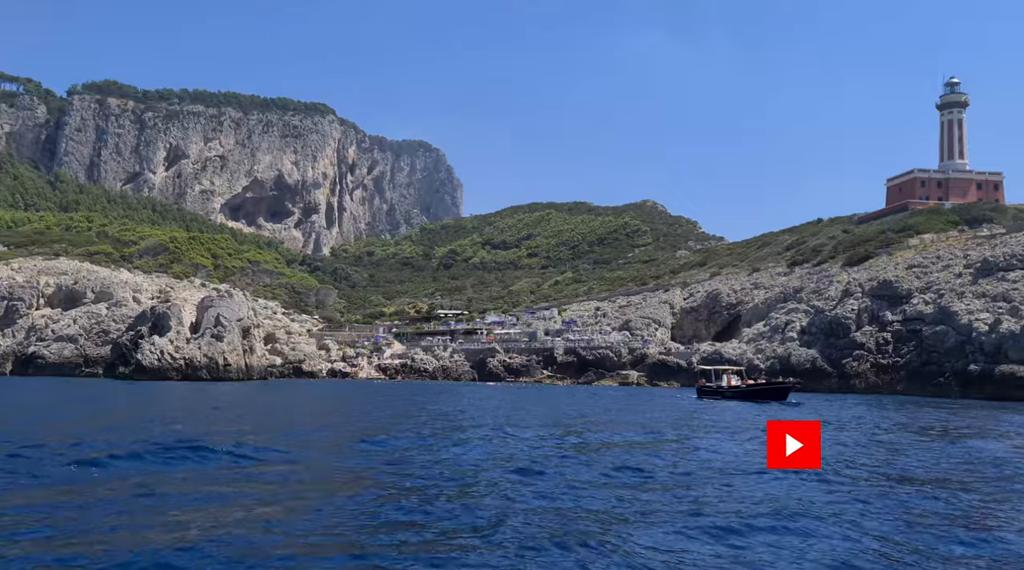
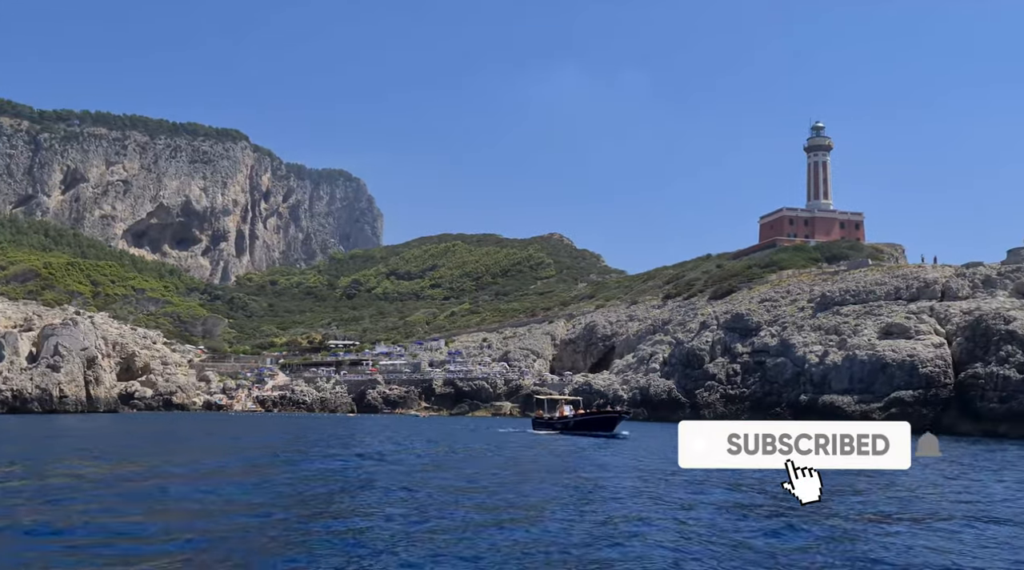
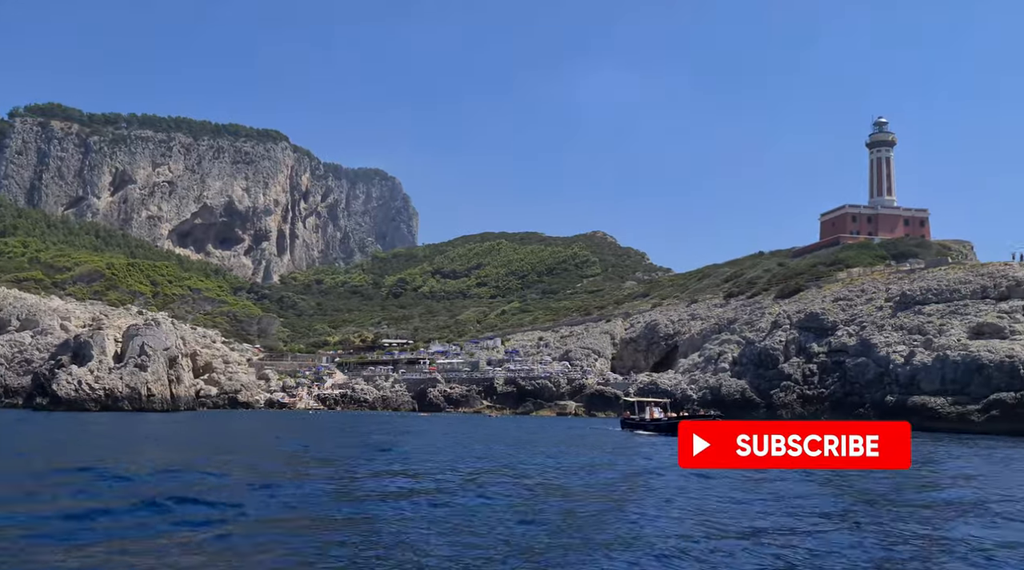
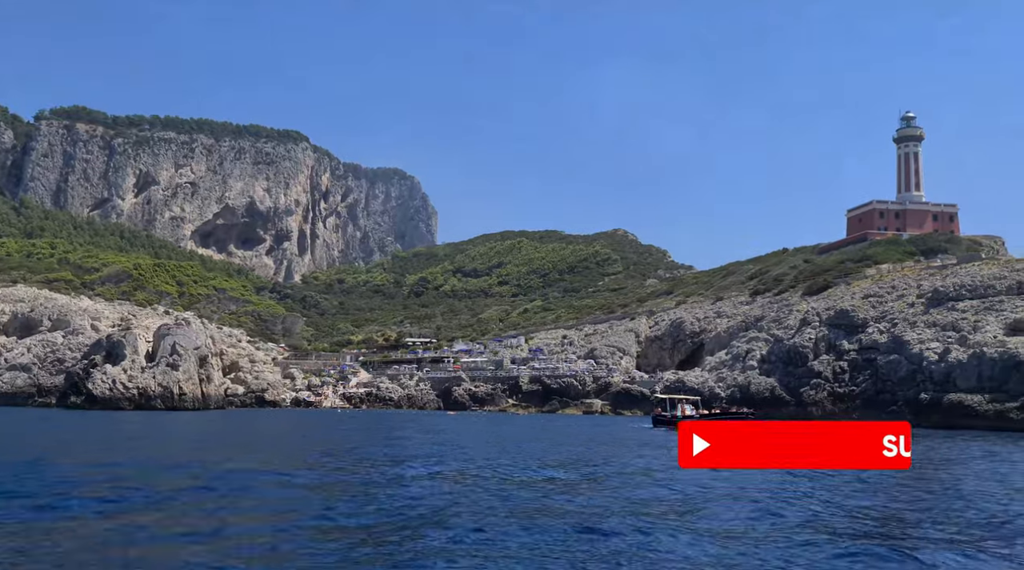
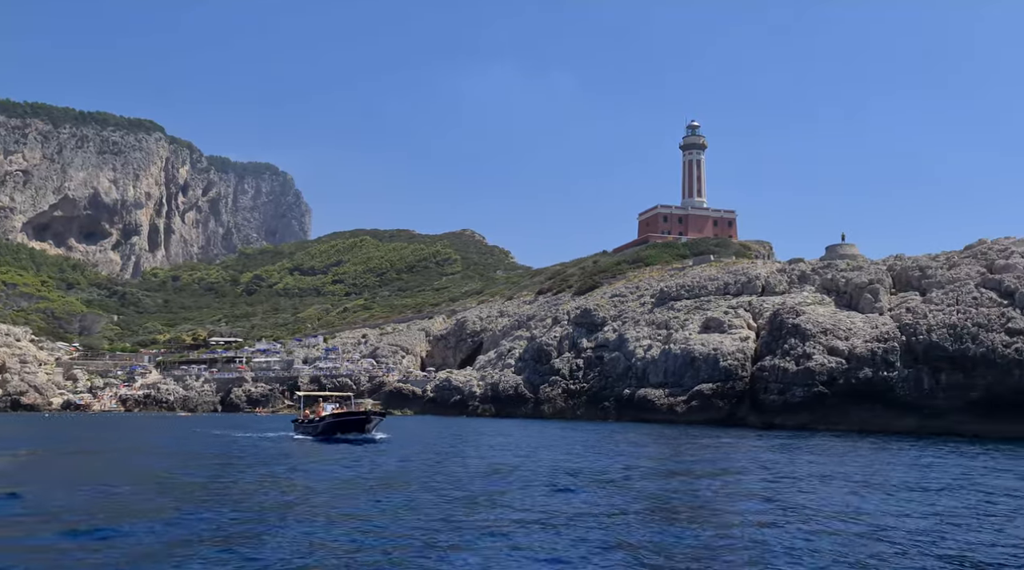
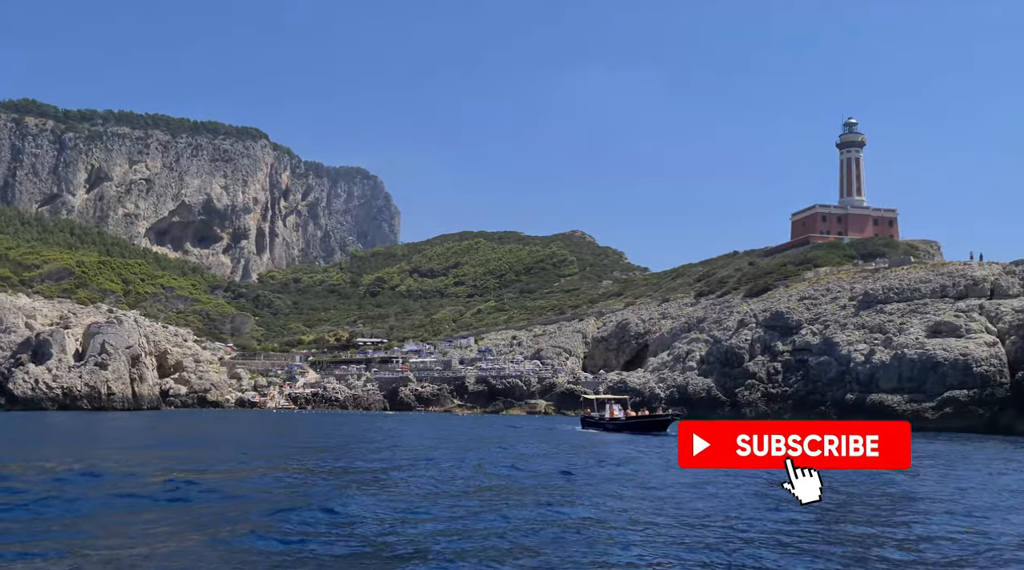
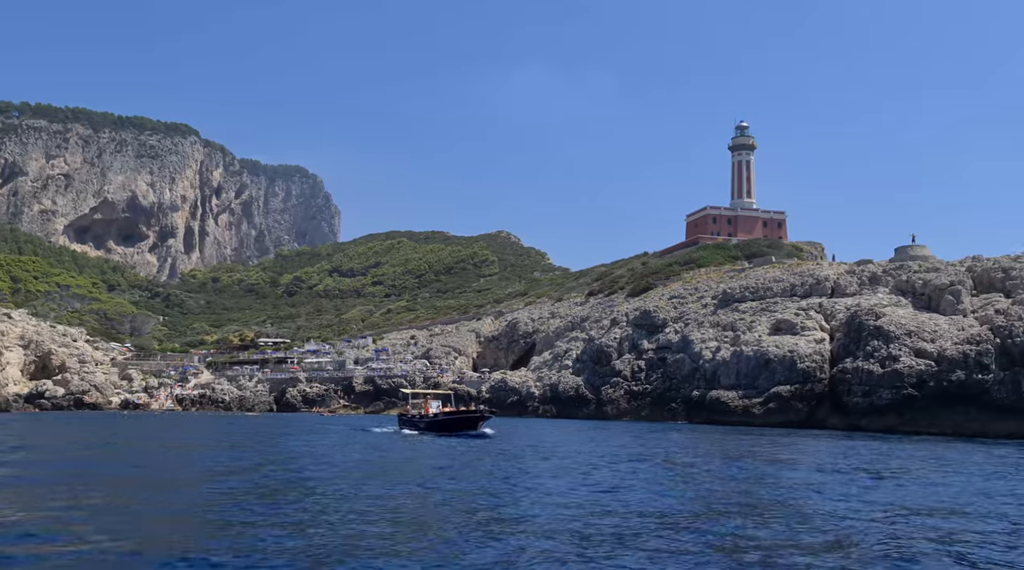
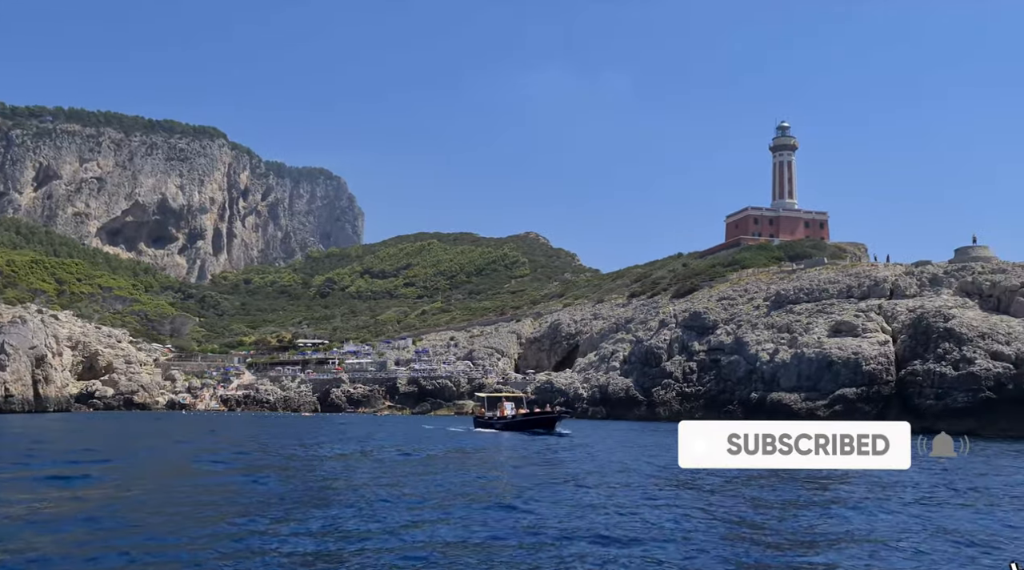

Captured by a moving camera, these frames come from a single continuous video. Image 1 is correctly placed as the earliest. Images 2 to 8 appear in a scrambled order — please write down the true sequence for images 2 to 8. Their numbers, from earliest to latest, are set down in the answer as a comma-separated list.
4, 3, 6, 2, 8, 7, 5
